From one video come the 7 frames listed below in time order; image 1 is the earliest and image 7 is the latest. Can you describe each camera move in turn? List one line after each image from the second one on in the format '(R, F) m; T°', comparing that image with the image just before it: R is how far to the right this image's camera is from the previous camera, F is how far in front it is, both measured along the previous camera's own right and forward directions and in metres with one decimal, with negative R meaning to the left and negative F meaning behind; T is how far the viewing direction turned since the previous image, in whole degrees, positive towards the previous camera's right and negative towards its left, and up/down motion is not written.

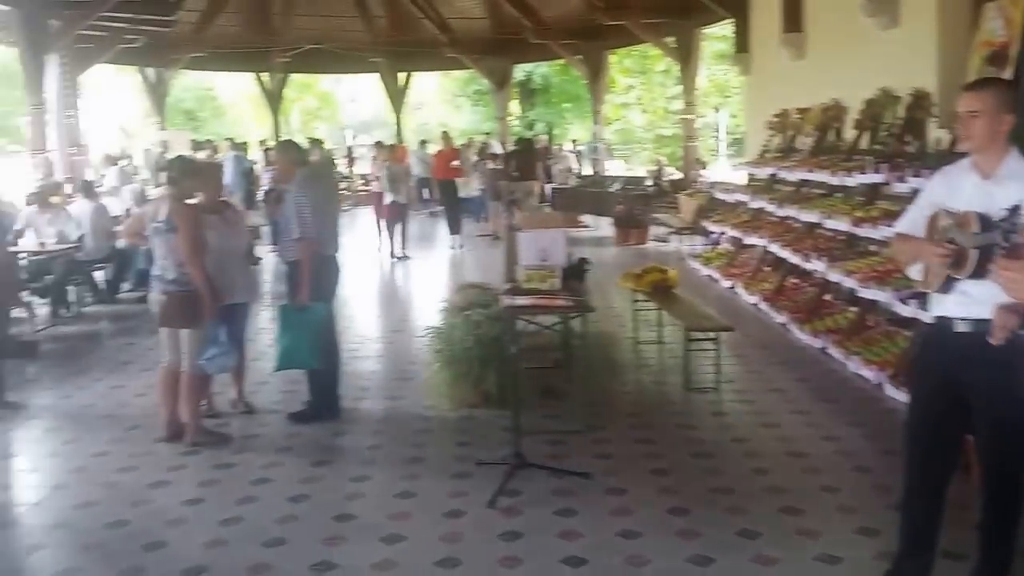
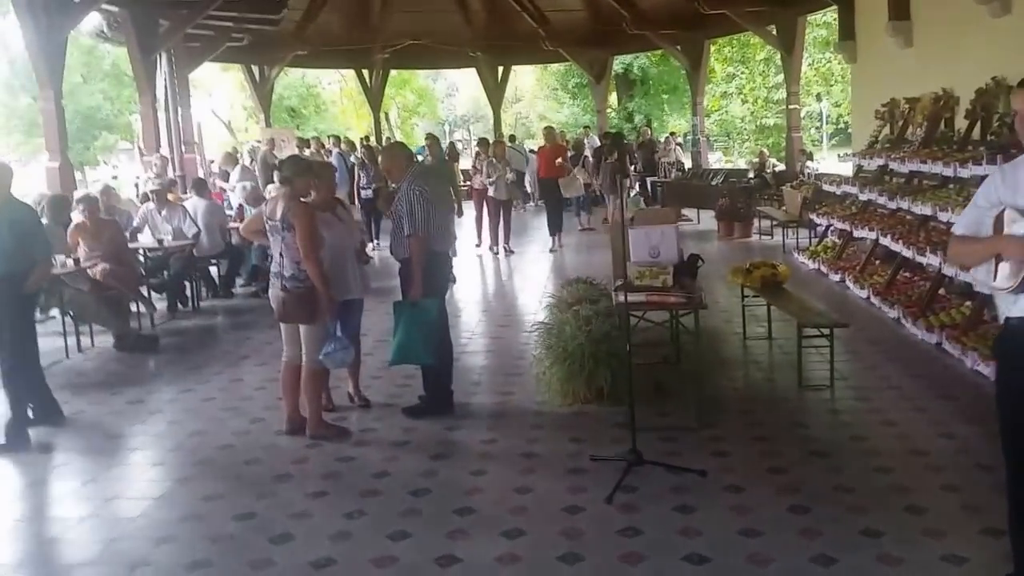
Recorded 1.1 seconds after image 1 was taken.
(-0.1, -0.1) m; -5°
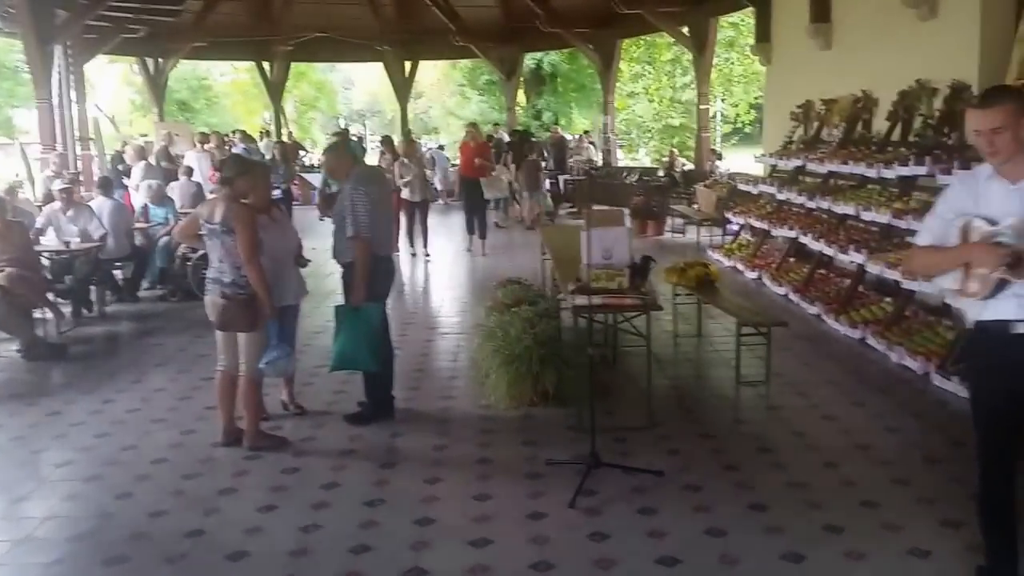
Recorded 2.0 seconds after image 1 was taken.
(-0.2, +0.1) m; +6°
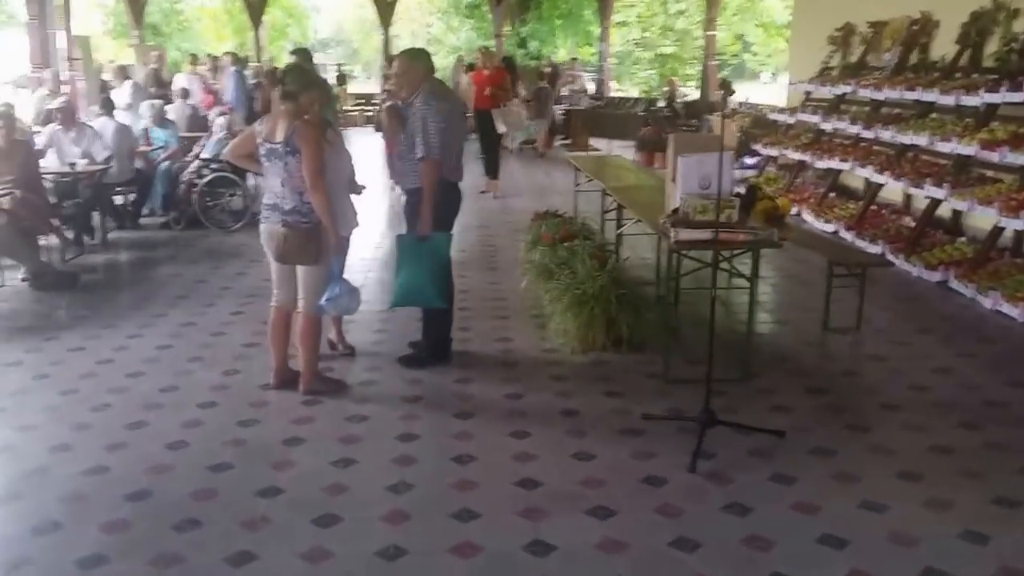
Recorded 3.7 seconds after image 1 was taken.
(-0.5, +0.5) m; +2°
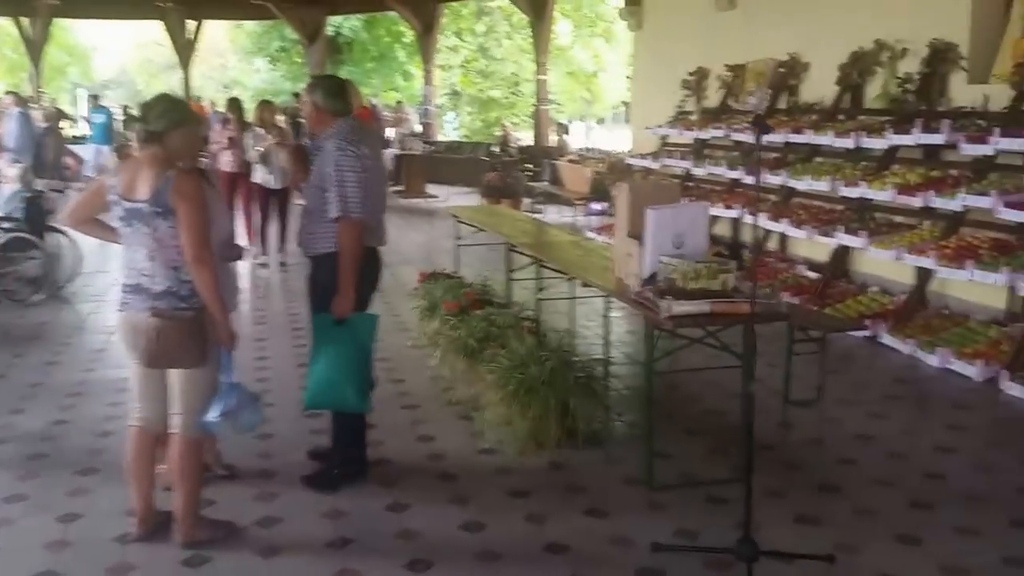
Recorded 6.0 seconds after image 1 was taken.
(-0.4, +1.0) m; +11°
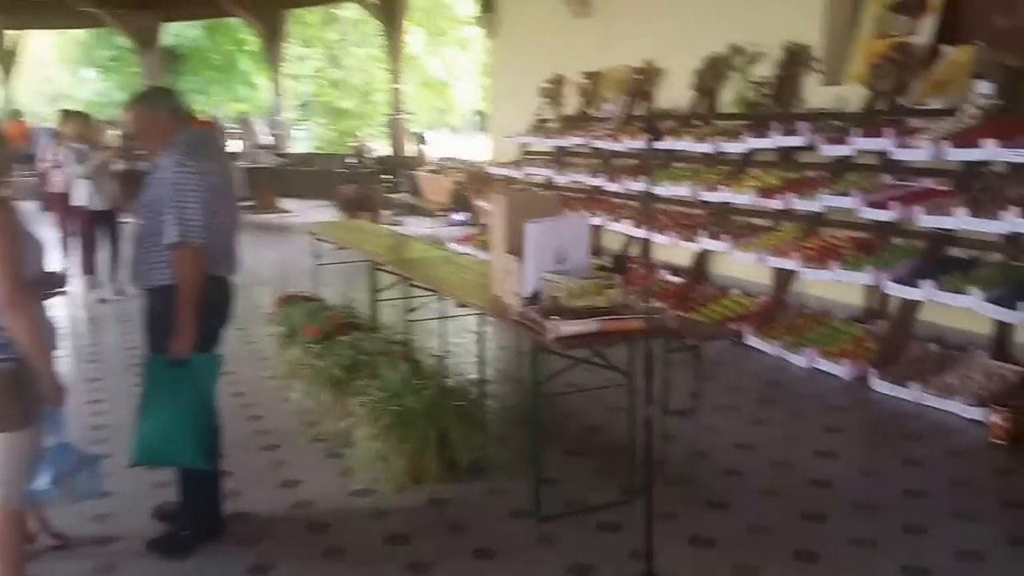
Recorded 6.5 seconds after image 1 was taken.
(0.0, +0.3) m; +8°
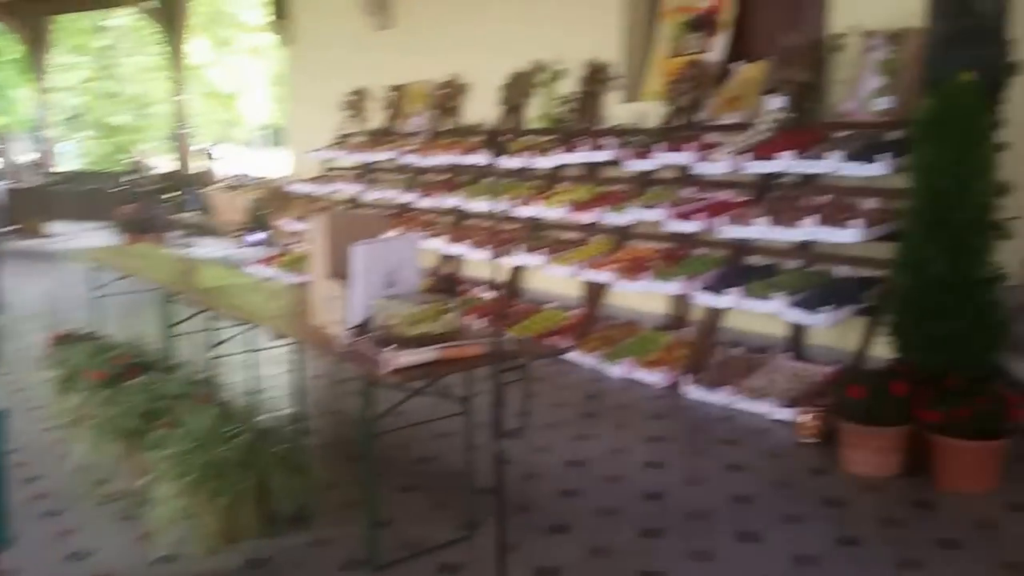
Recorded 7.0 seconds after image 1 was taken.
(-0.1, +0.3) m; +11°
